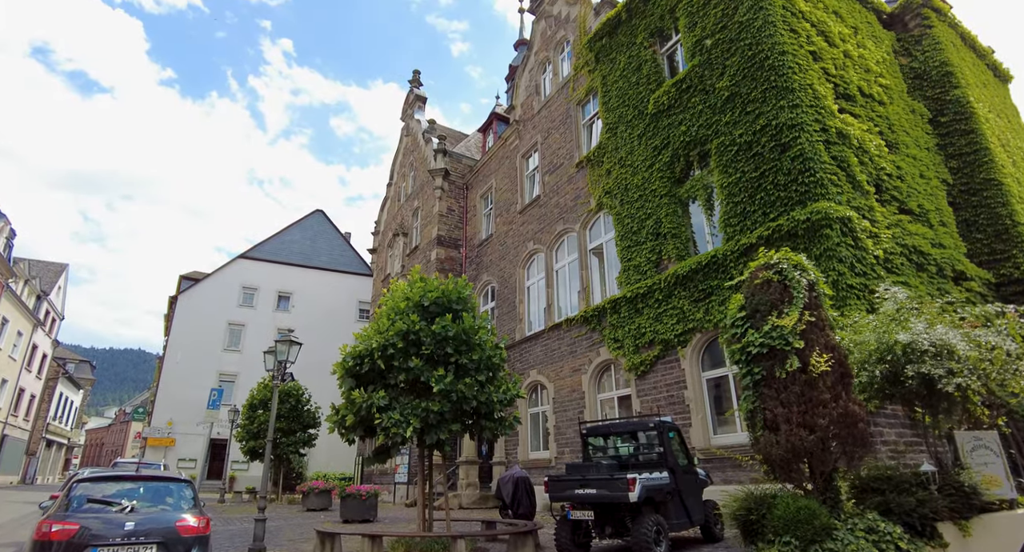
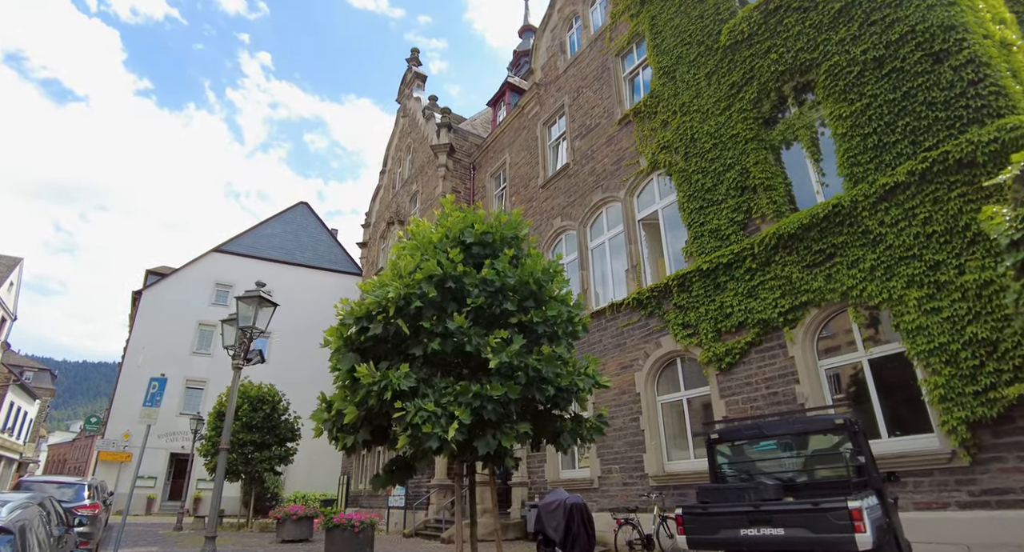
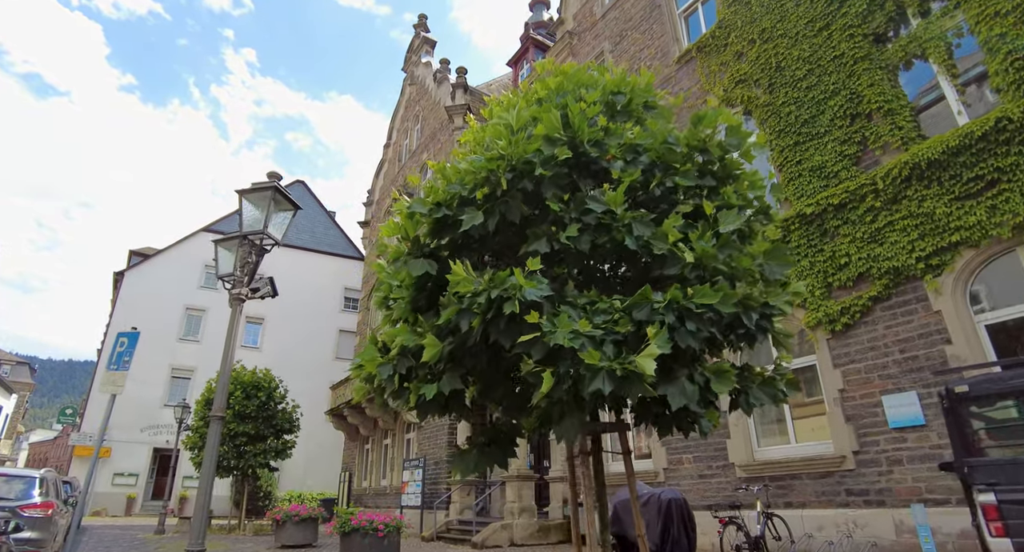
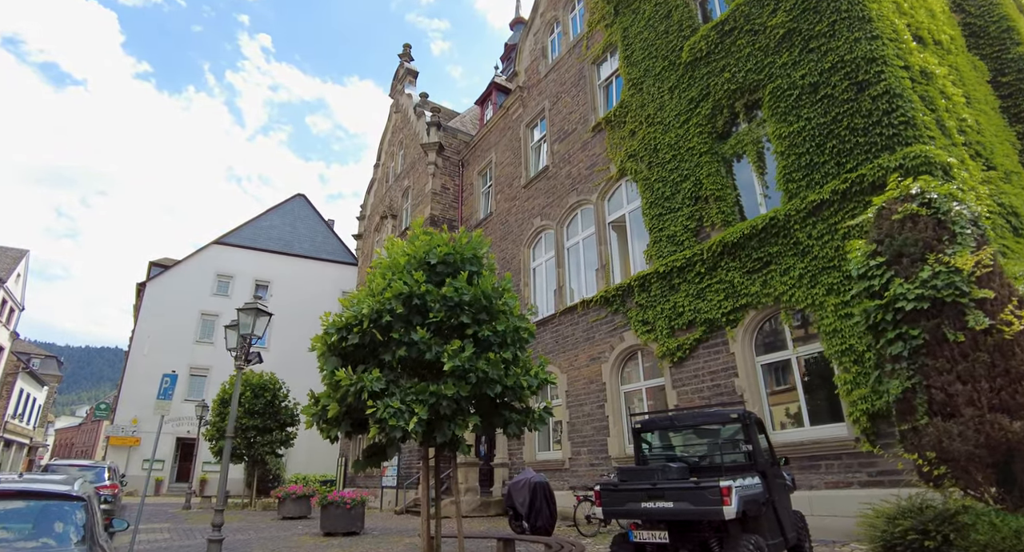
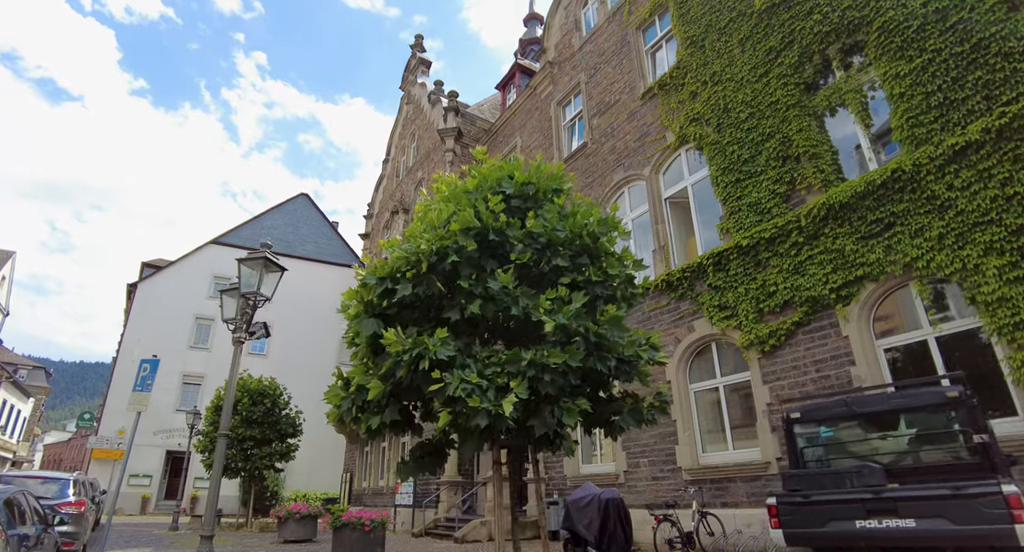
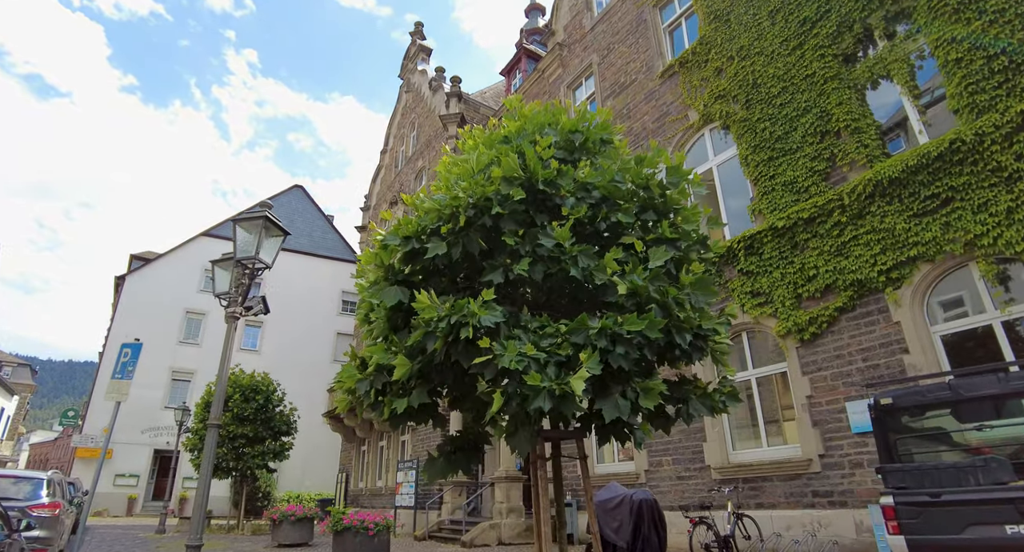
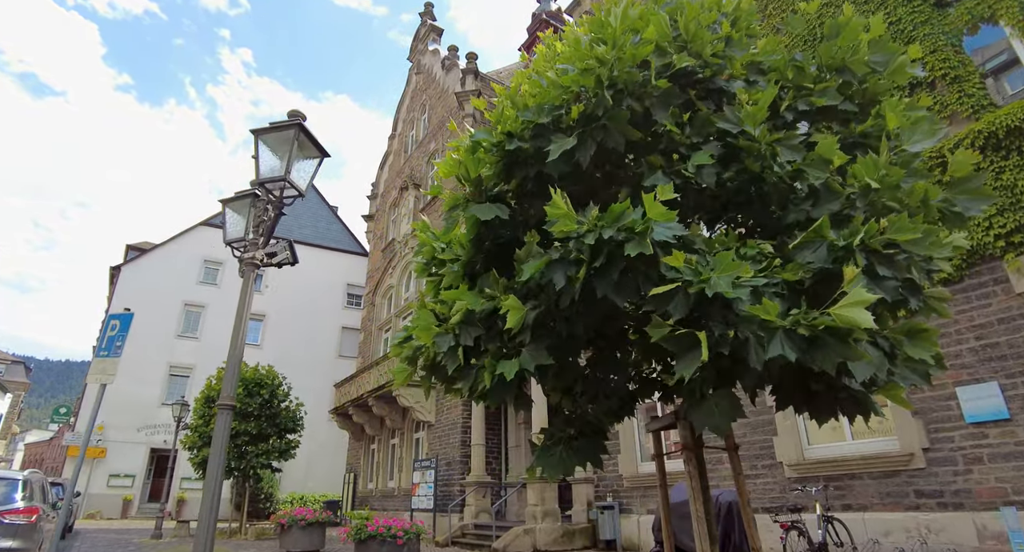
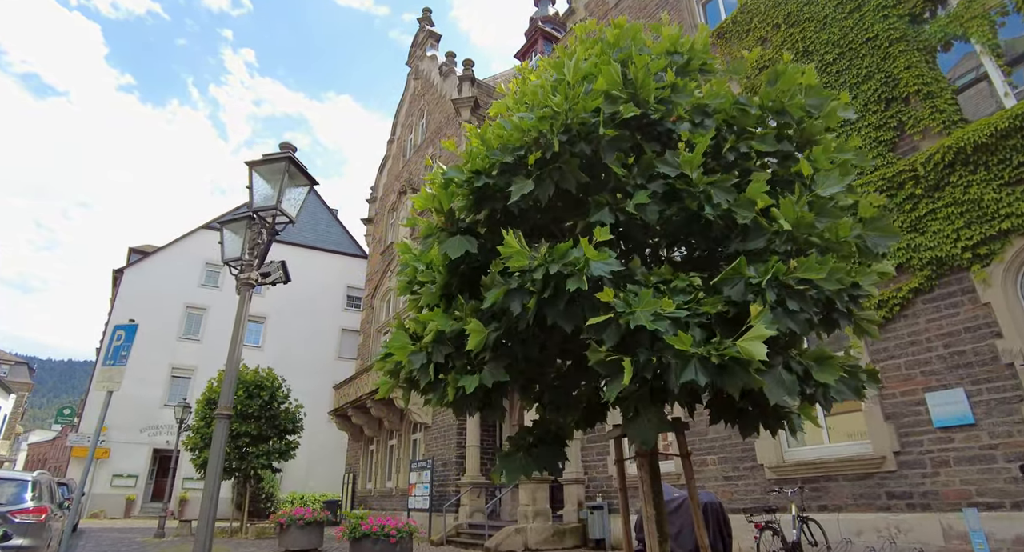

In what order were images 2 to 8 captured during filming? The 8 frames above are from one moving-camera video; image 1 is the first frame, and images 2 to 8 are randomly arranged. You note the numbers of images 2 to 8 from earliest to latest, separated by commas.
4, 2, 5, 6, 3, 8, 7
